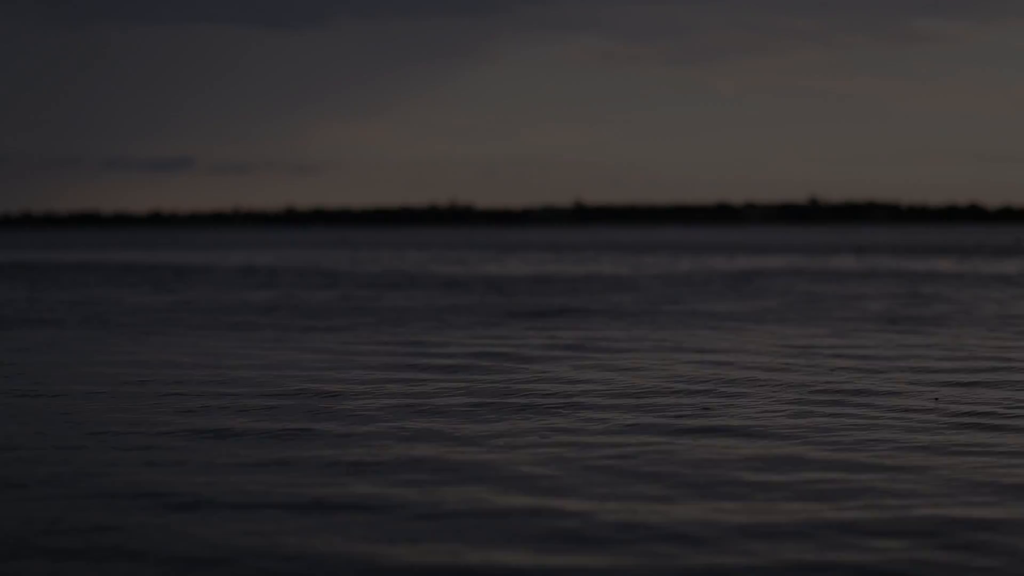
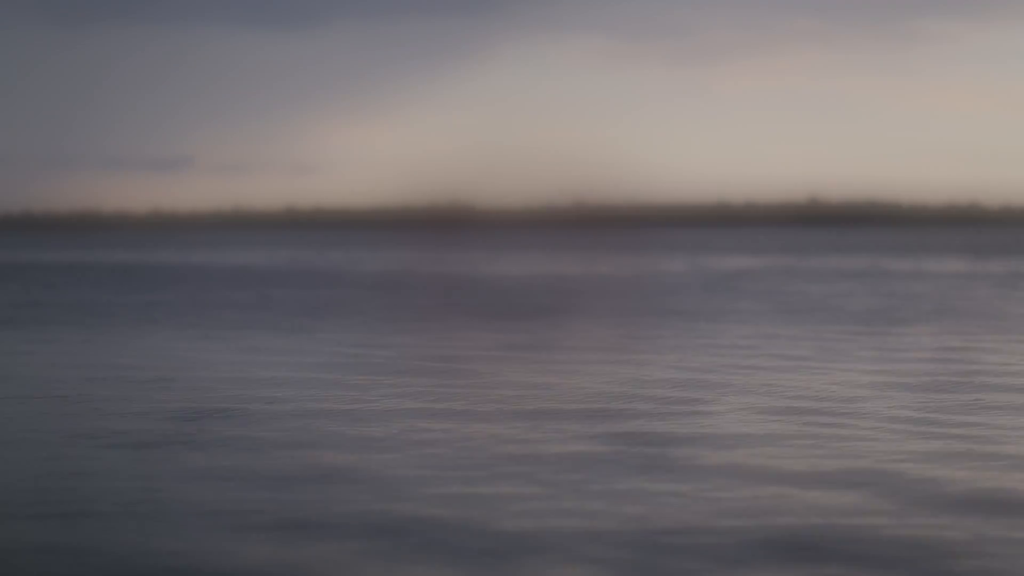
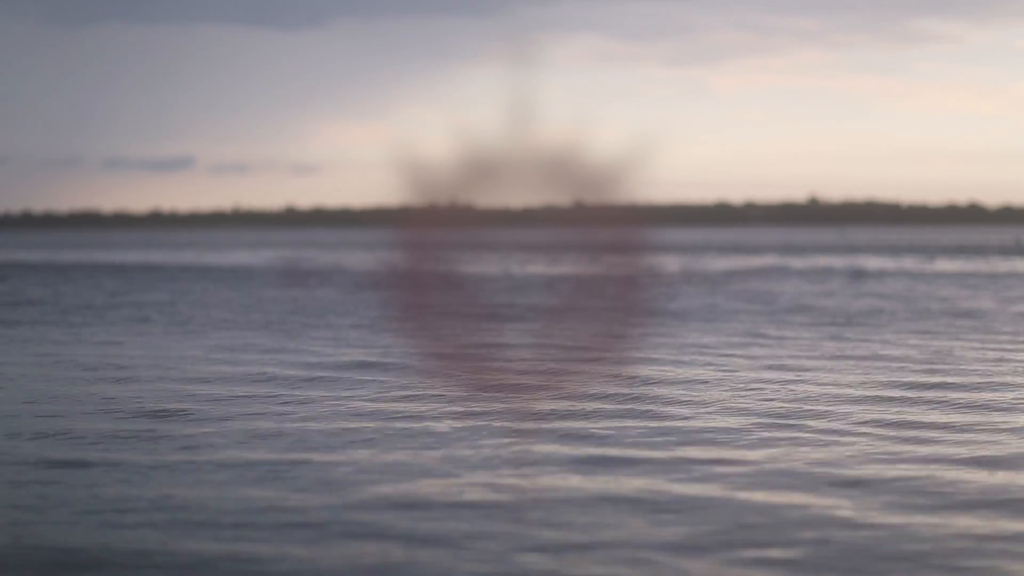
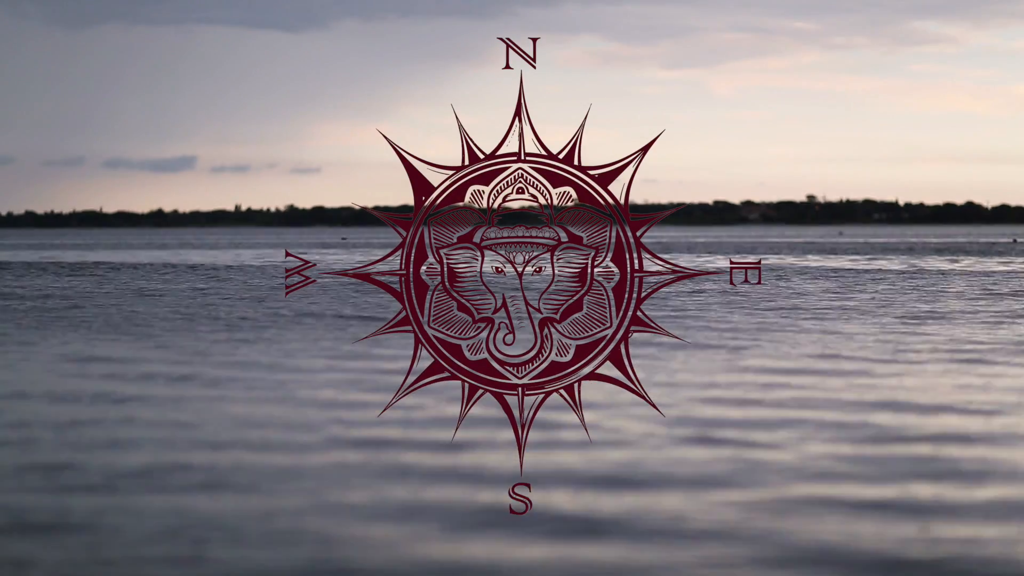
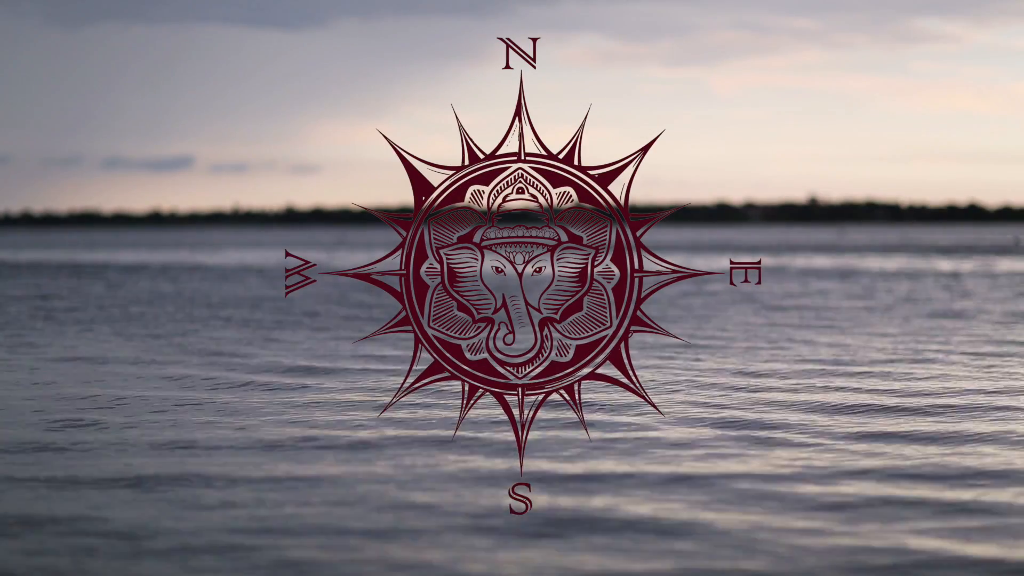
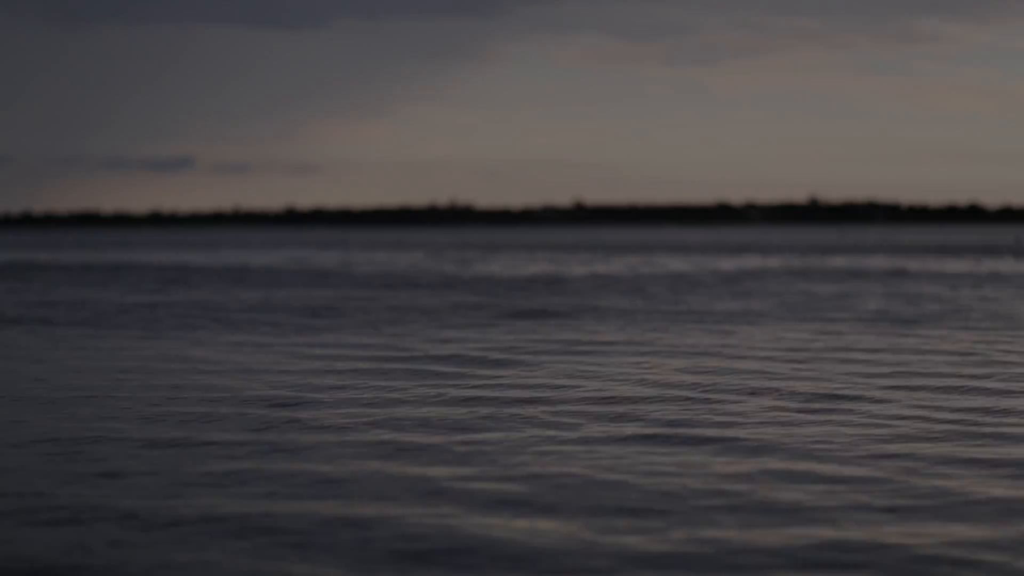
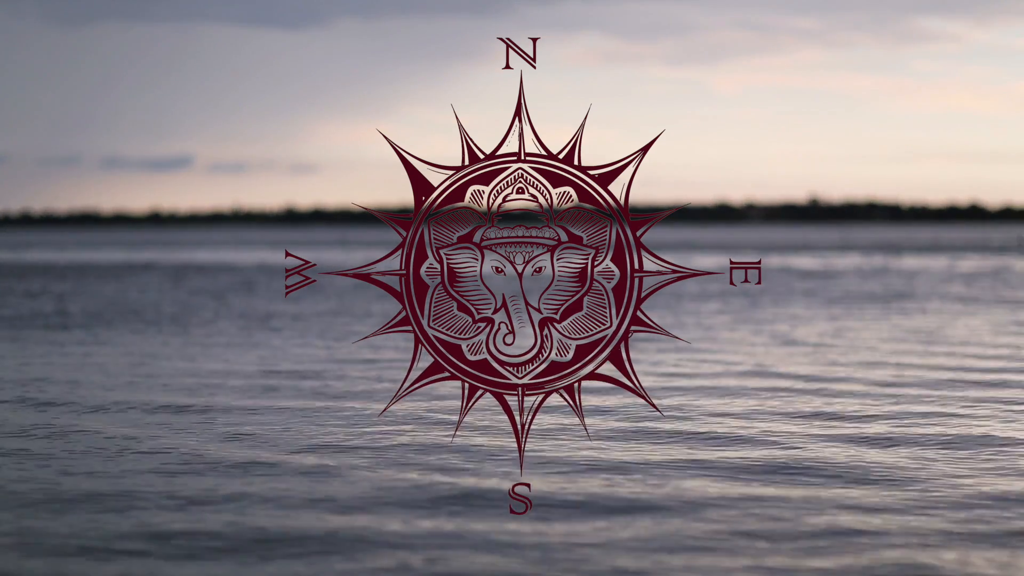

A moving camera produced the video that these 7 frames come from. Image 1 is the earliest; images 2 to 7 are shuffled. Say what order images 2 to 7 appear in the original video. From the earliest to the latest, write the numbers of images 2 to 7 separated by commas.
6, 2, 3, 5, 4, 7
